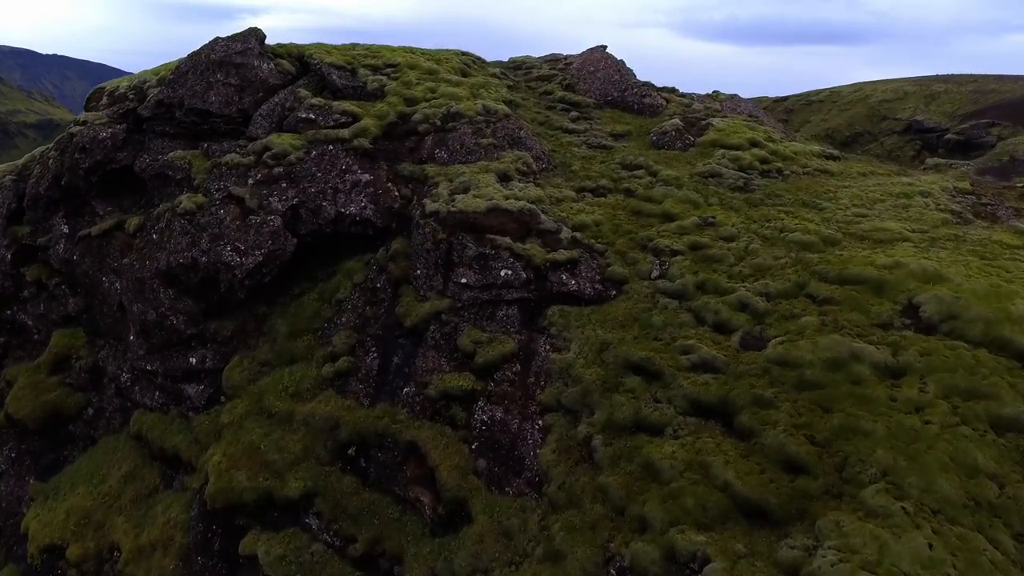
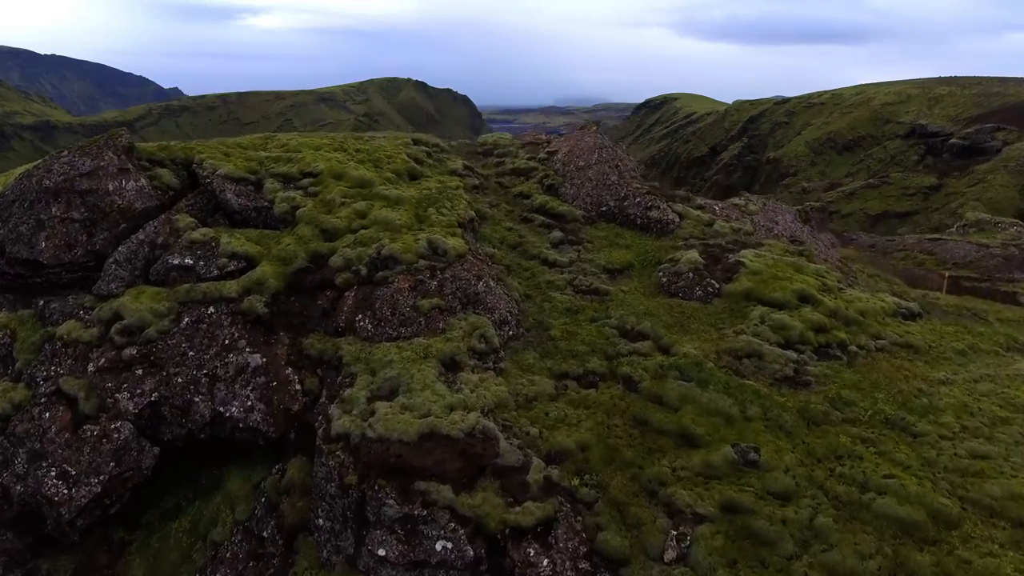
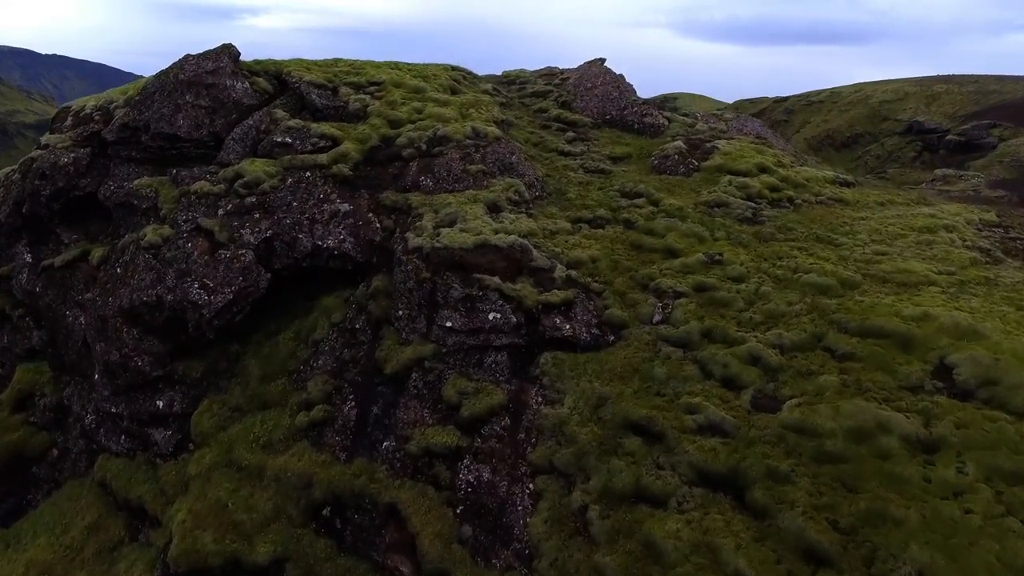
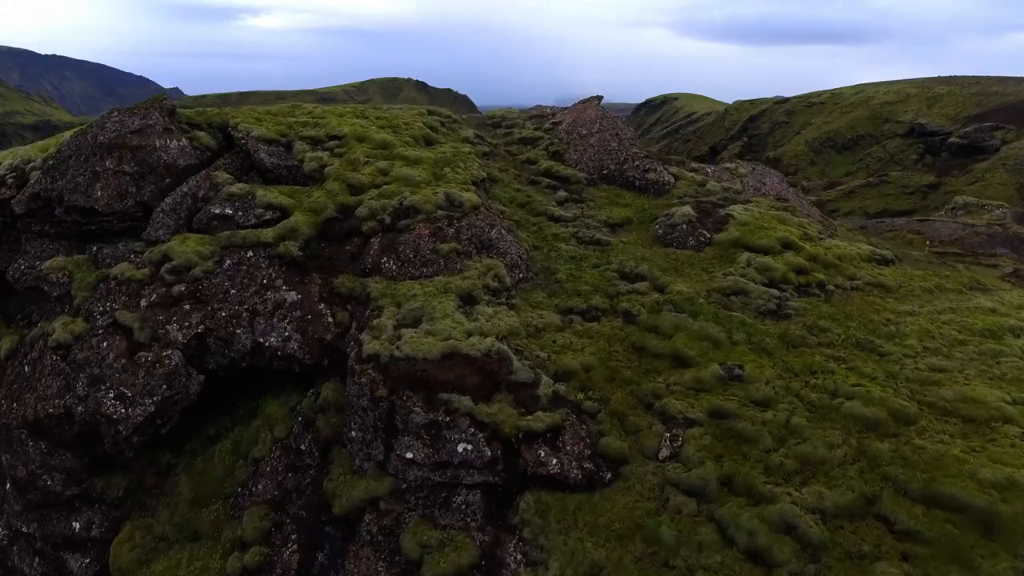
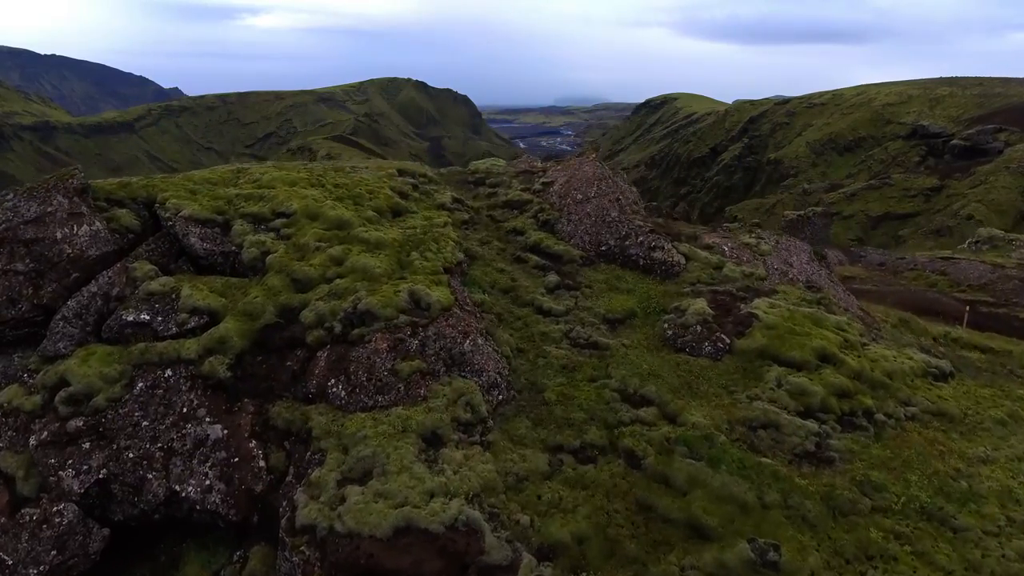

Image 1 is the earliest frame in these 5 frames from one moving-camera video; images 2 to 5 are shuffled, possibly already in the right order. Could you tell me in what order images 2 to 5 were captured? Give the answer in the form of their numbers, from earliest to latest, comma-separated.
3, 4, 2, 5
